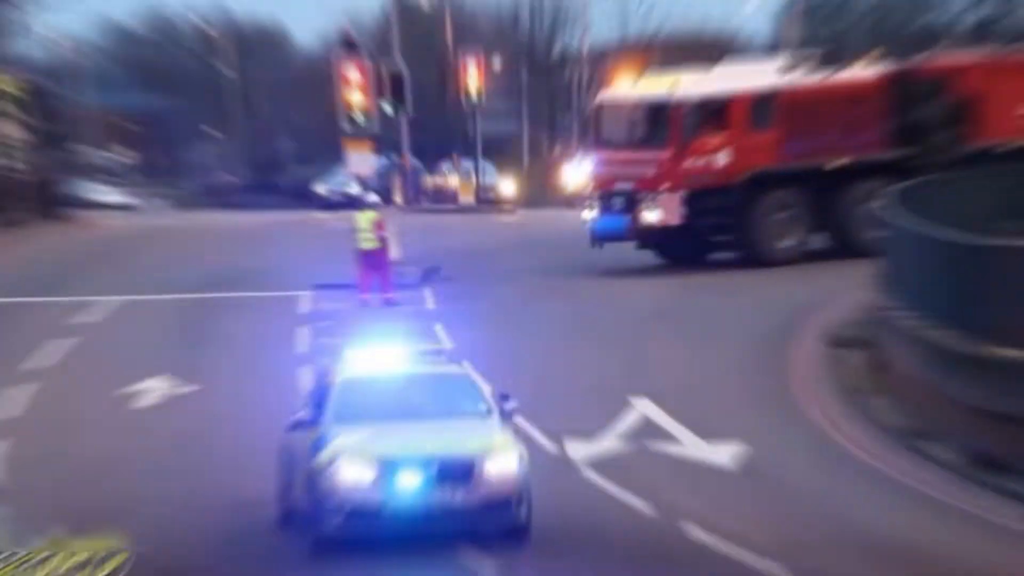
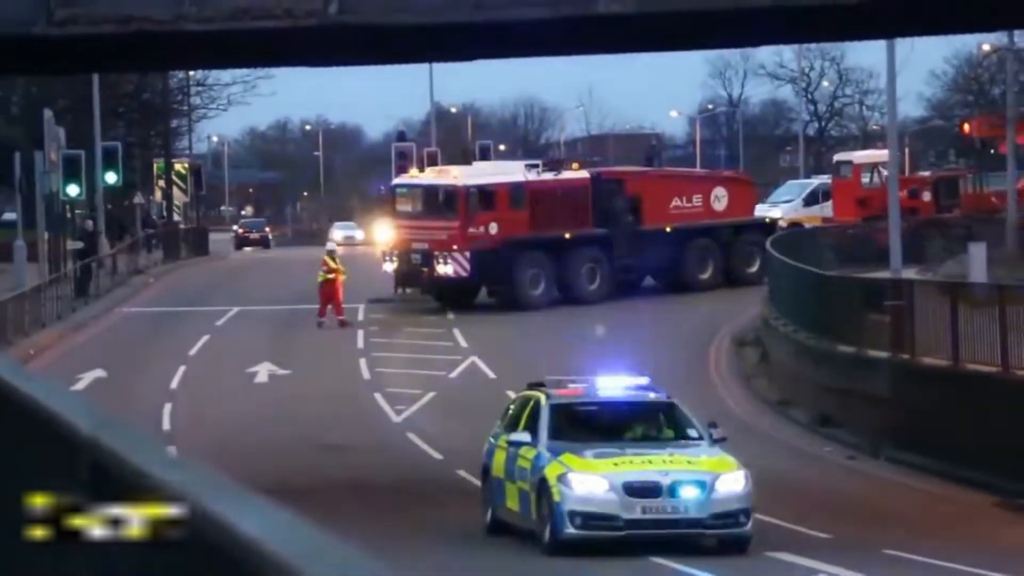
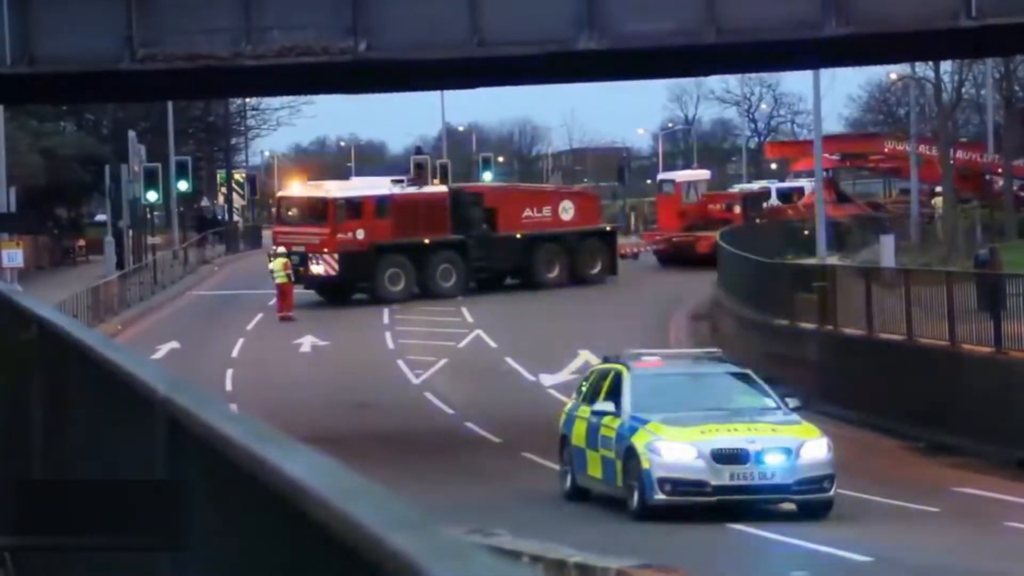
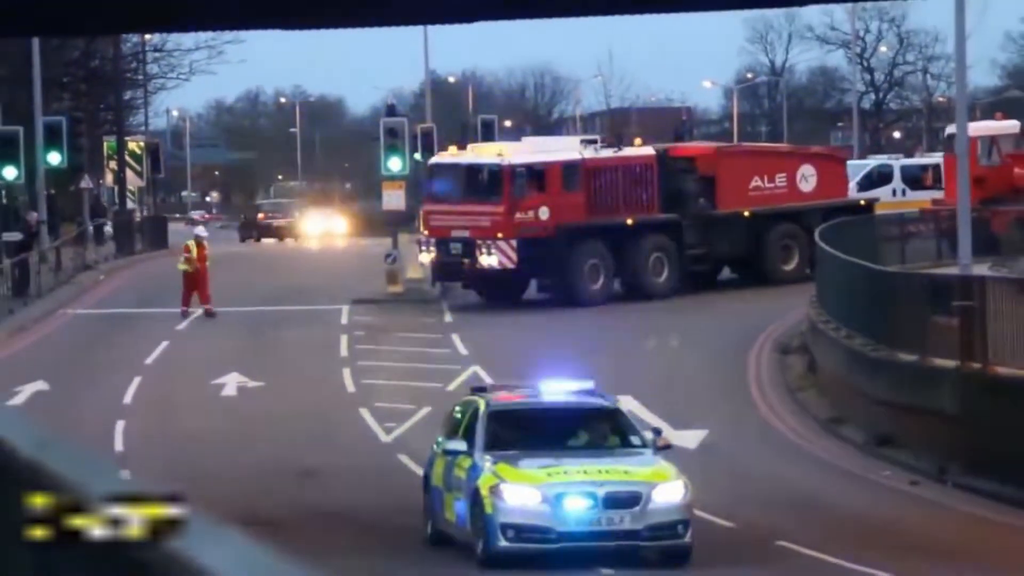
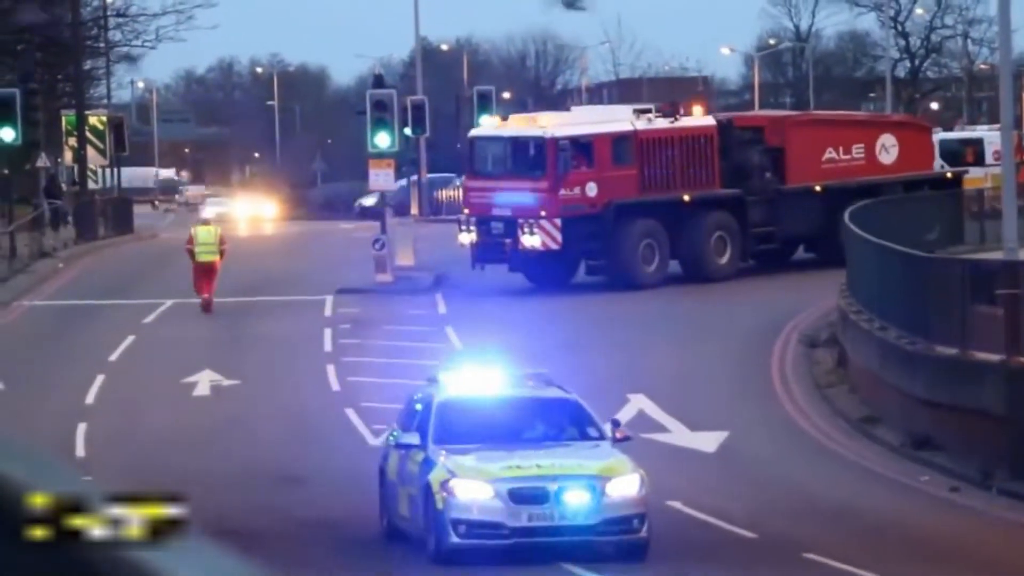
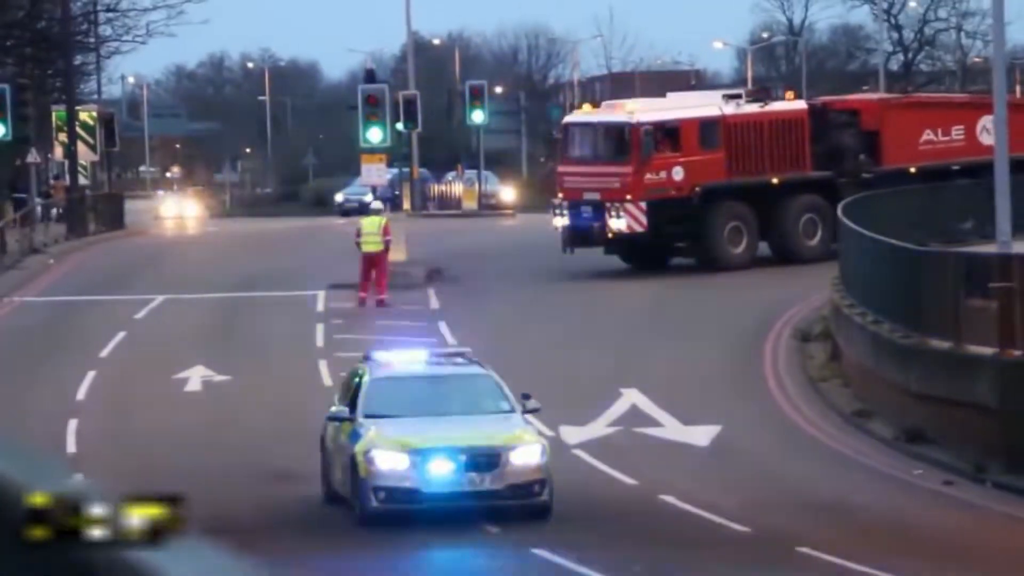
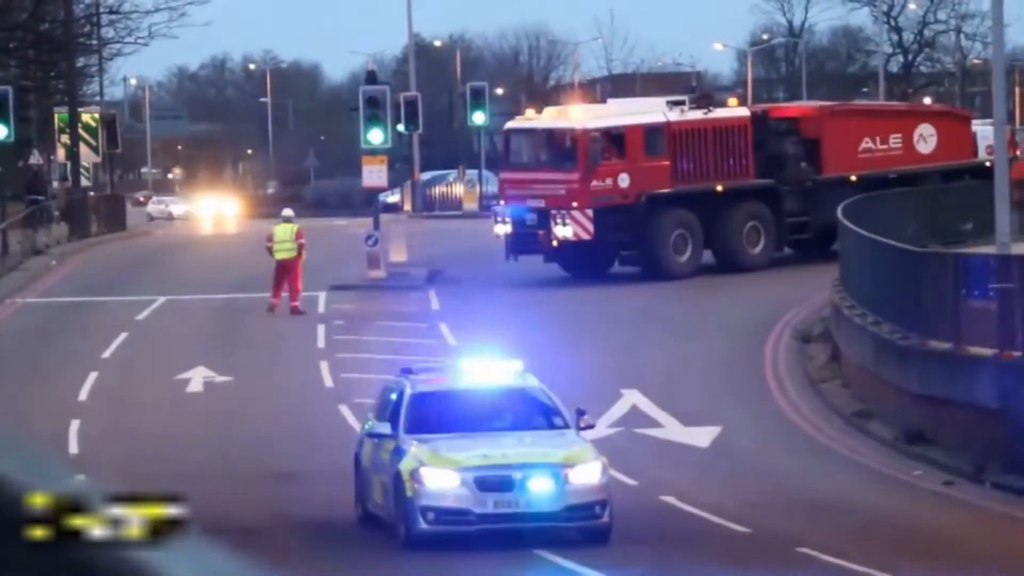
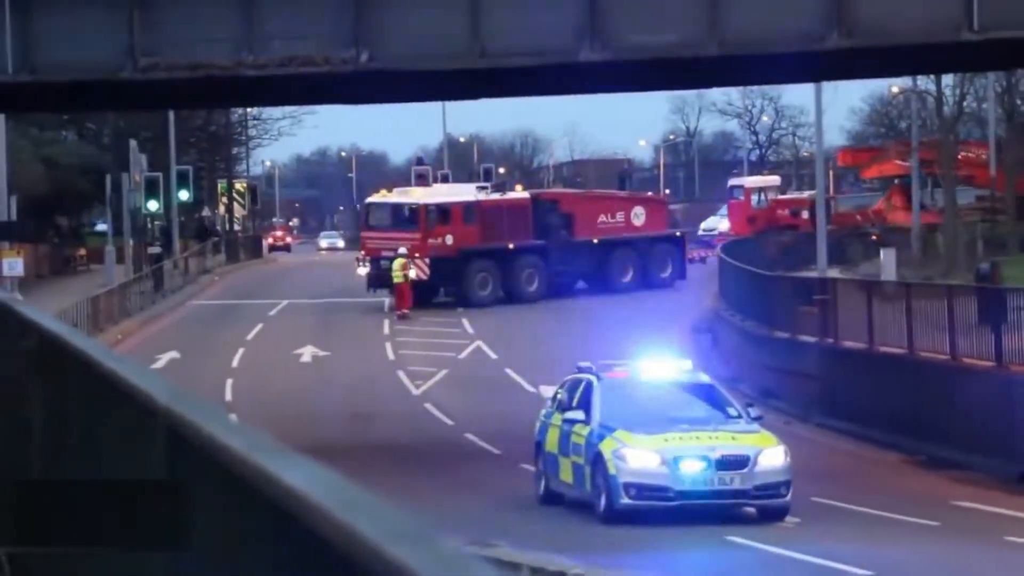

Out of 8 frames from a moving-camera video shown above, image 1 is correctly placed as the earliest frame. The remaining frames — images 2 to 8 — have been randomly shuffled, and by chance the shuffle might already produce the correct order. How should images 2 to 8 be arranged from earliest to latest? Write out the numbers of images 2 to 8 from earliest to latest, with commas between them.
6, 7, 5, 4, 2, 8, 3
